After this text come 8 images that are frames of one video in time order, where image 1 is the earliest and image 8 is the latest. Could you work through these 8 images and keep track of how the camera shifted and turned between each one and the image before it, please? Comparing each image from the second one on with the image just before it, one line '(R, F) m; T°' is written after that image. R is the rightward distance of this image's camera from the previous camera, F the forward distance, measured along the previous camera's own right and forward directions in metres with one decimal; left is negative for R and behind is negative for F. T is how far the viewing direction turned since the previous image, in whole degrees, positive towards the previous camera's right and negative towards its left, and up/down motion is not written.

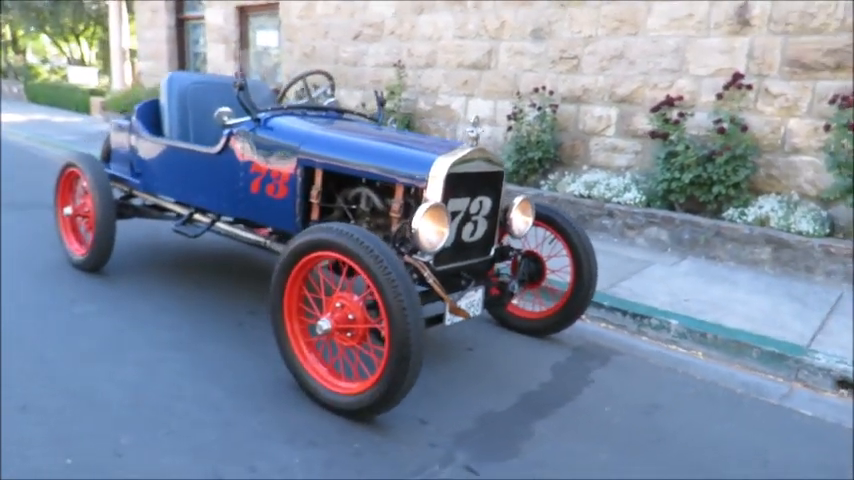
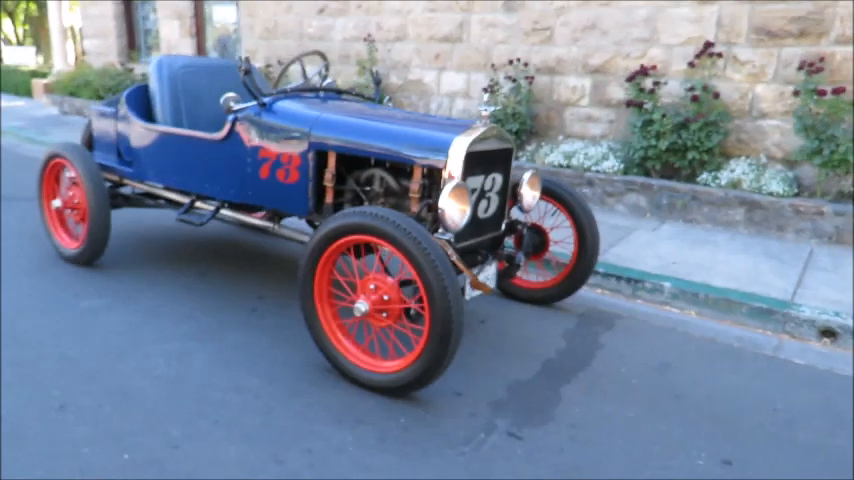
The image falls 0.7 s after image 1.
(-0.4, -0.1) m; +4°
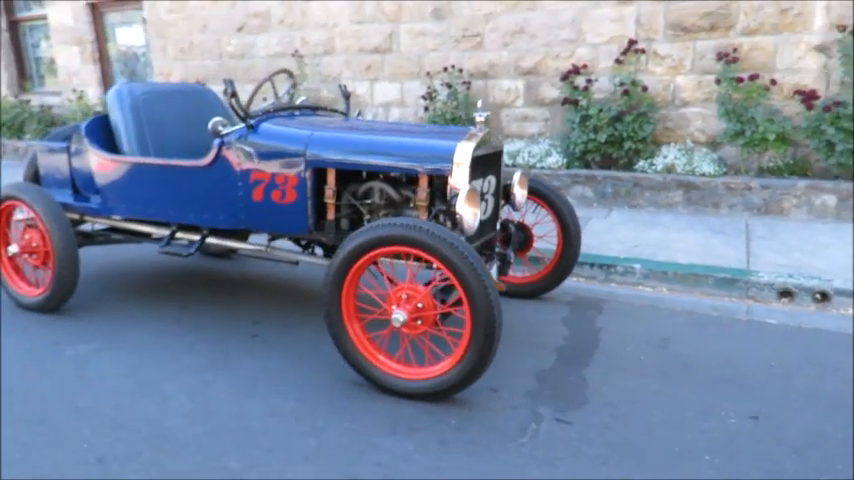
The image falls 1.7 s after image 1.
(-0.7, 0.0) m; +8°
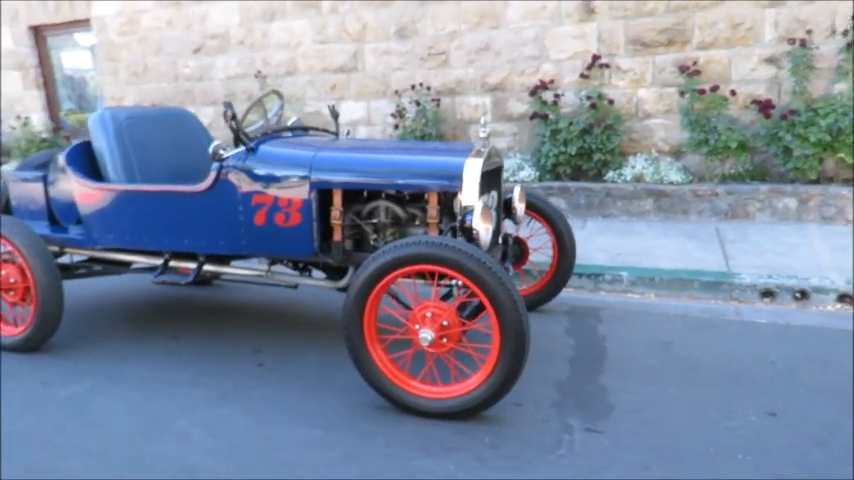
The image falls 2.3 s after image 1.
(-0.4, 0.0) m; +5°
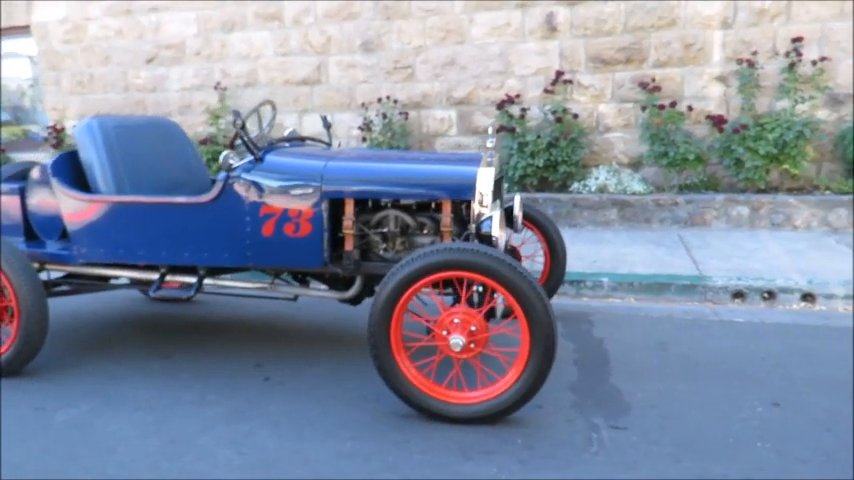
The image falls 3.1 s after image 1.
(-0.5, 0.0) m; +6°
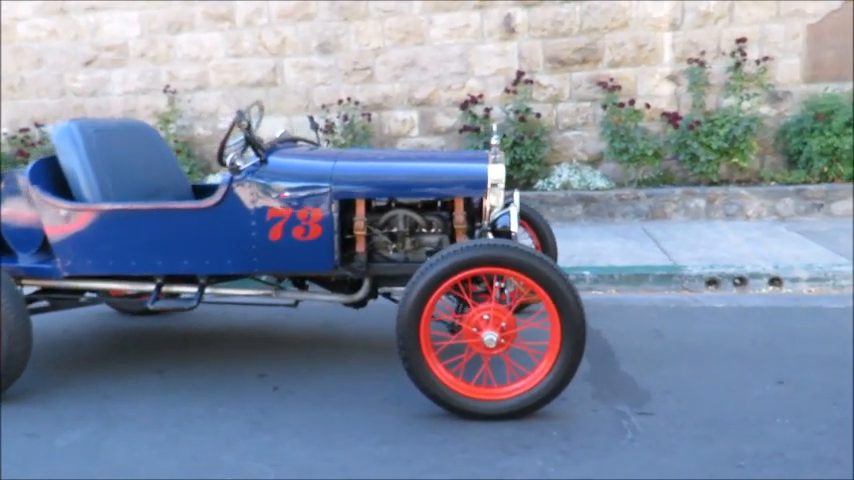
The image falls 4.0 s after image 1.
(-0.6, +0.1) m; +7°
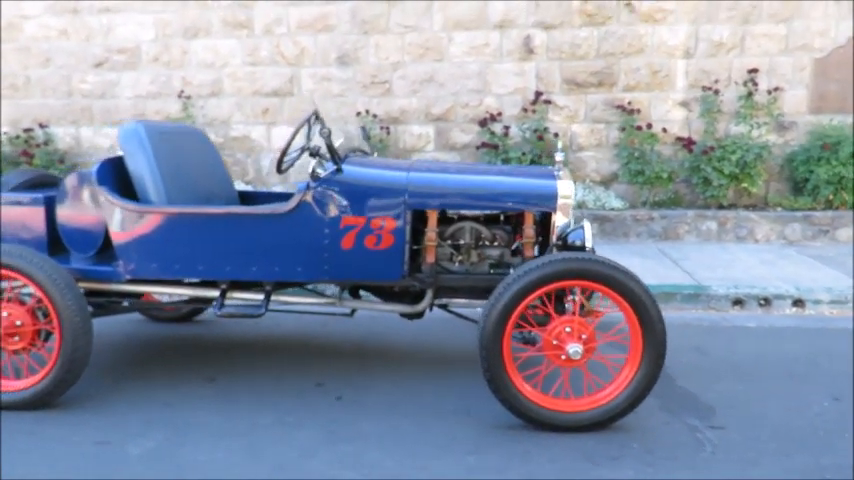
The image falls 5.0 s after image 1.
(-0.7, 0.0) m; +3°
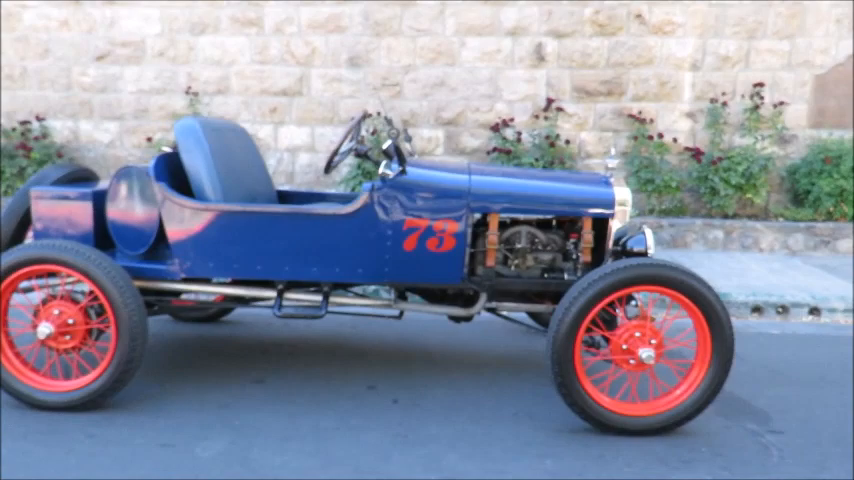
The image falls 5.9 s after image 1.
(-0.6, 0.0) m; +3°
